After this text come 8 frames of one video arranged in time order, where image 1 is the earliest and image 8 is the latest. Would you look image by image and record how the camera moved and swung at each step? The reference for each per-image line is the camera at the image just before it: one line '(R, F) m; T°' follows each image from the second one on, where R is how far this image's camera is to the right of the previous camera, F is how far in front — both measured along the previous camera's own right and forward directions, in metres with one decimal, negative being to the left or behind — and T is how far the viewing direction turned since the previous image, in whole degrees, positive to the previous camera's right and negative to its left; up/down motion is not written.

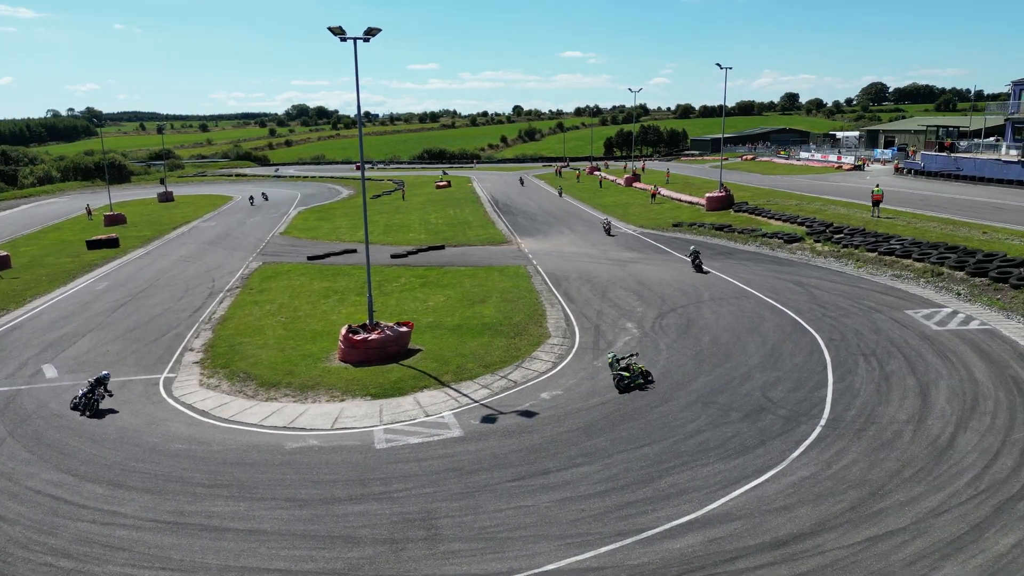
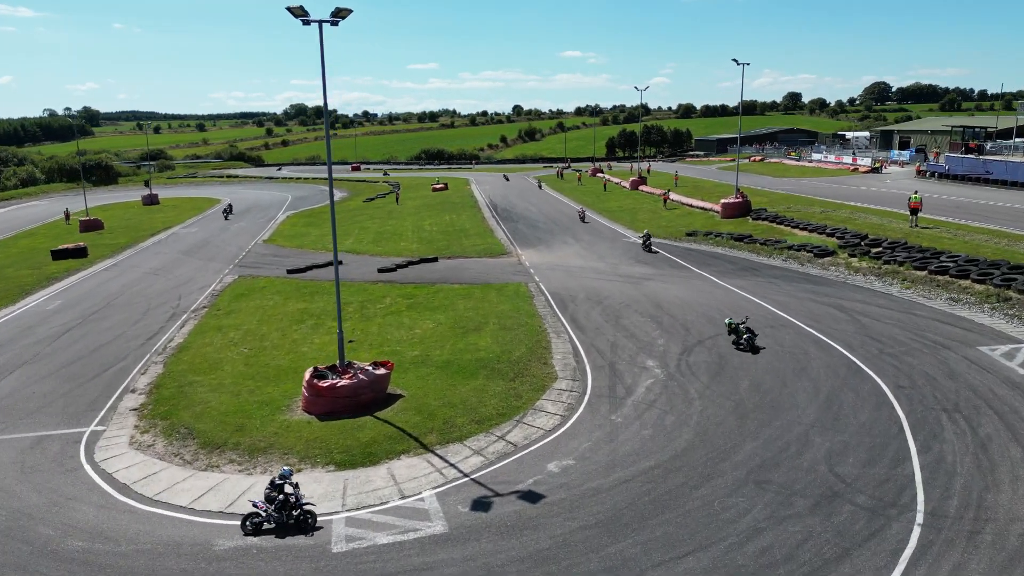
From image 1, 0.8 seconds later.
(0.0, +3.3) m; 0°
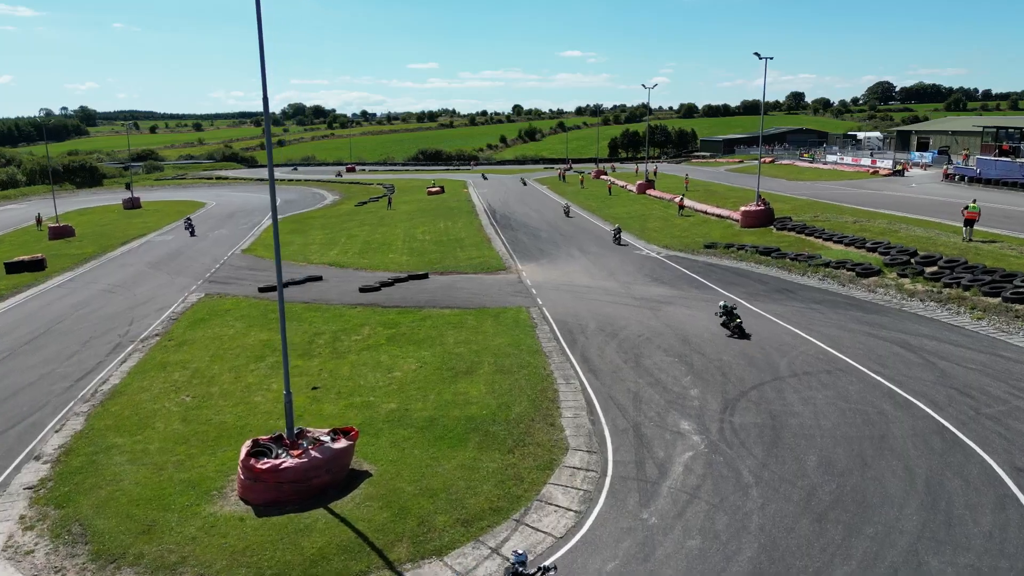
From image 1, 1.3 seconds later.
(0.0, +3.7) m; 0°
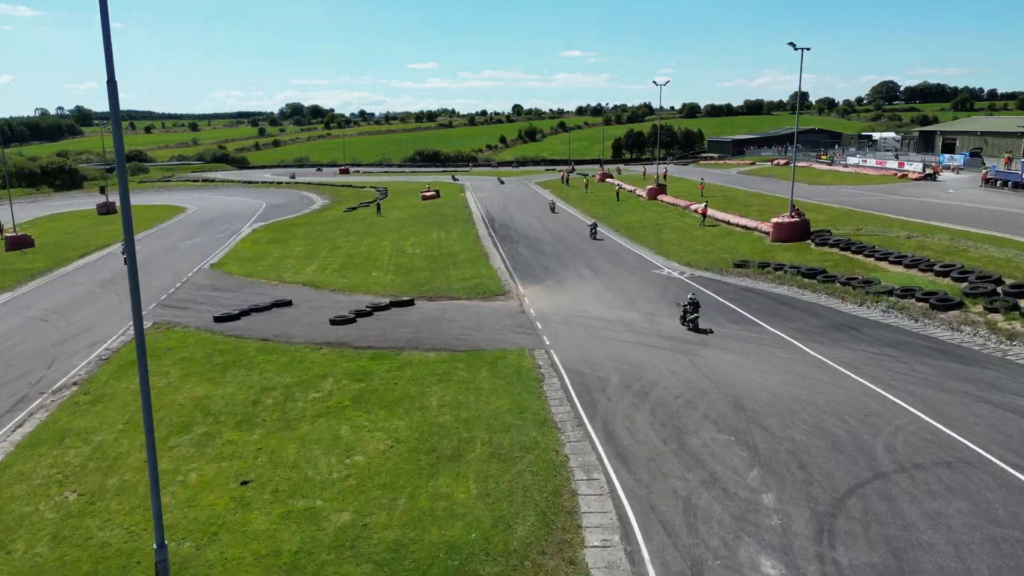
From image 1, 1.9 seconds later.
(0.0, +4.6) m; 0°
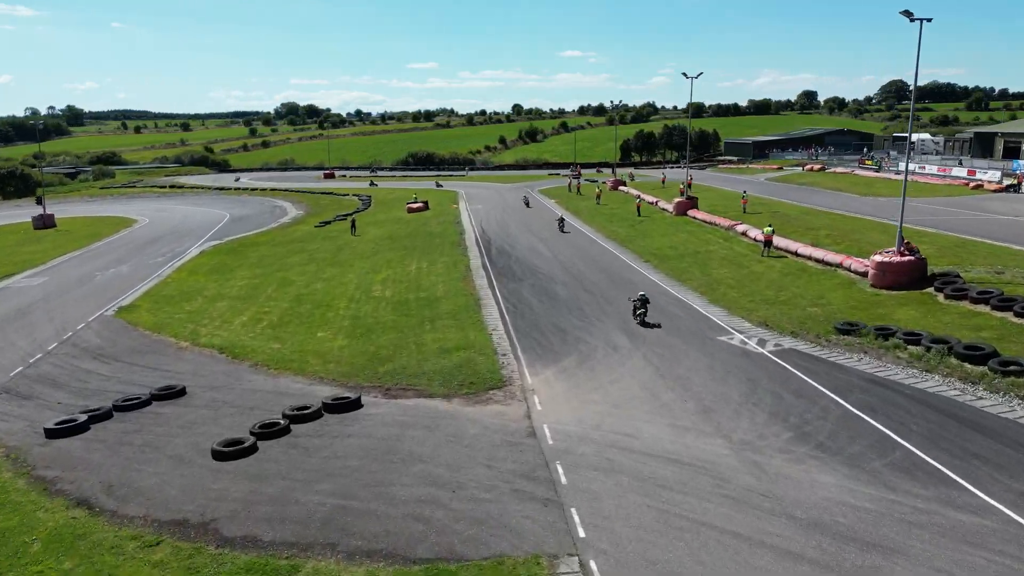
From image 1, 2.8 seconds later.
(-0.1, +9.3) m; 0°
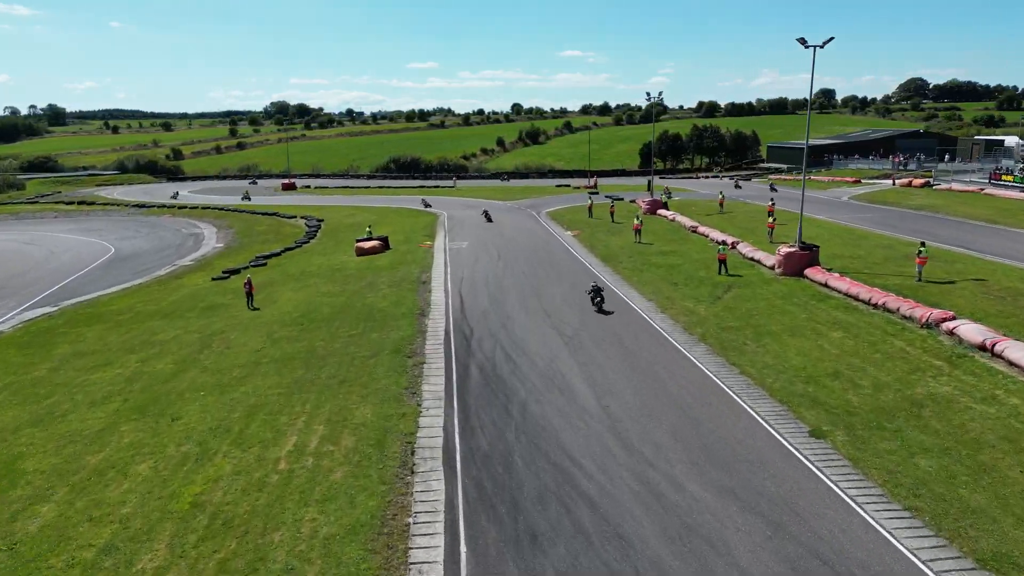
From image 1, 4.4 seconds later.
(0.0, +18.5) m; 0°
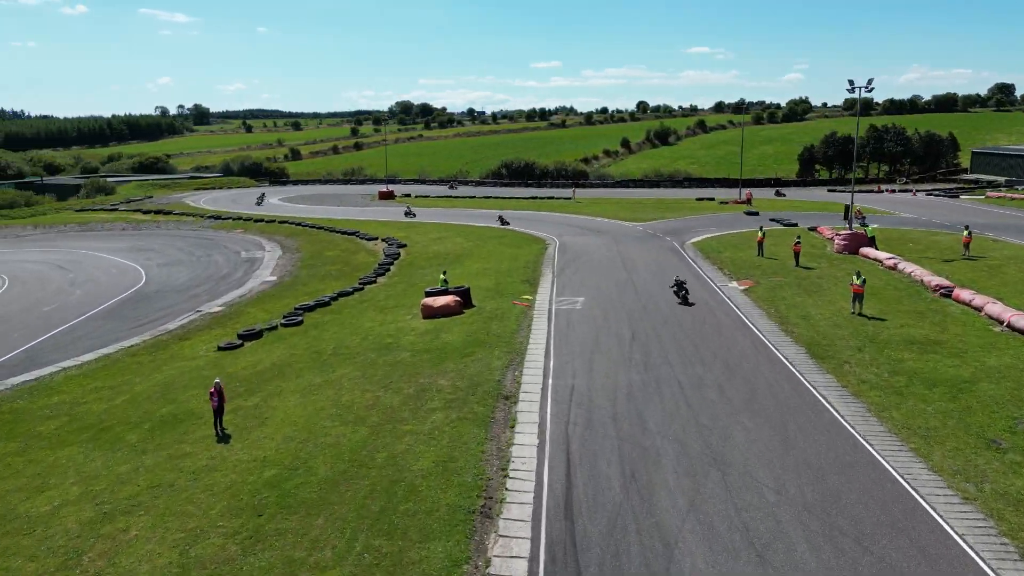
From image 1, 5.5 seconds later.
(-0.9, +12.8) m; -9°
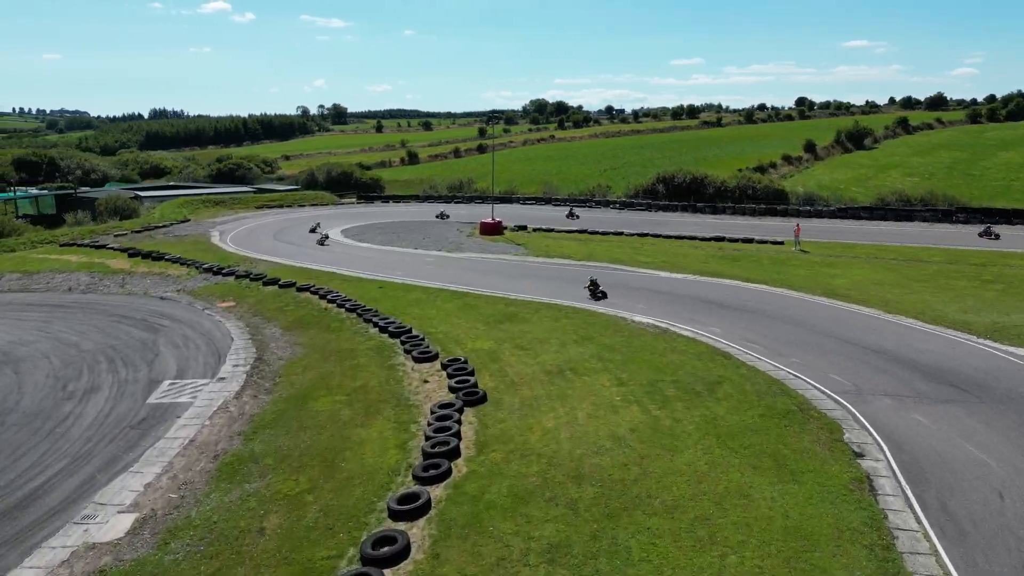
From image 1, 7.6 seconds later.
(-2.6, +25.7) m; -10°
